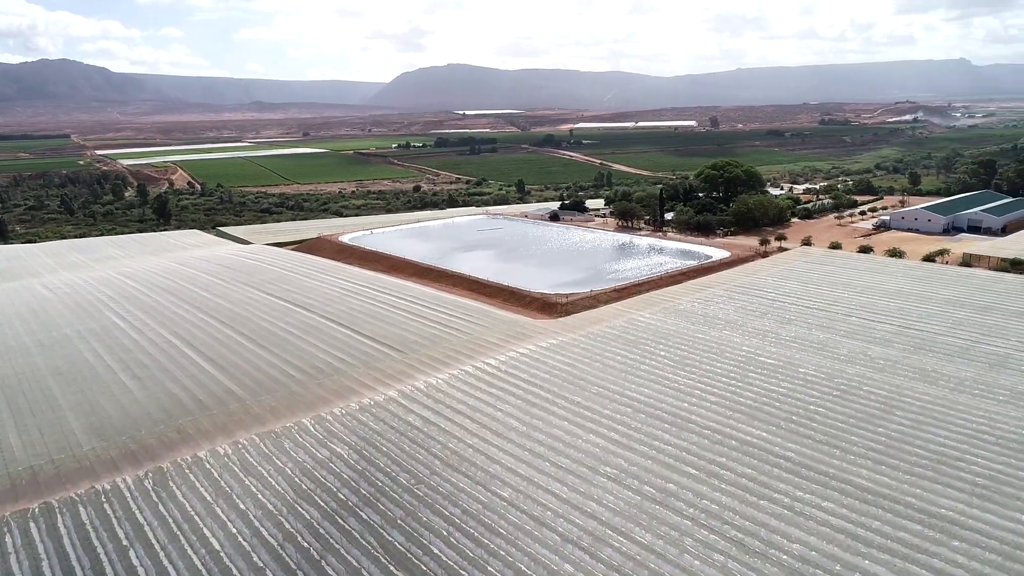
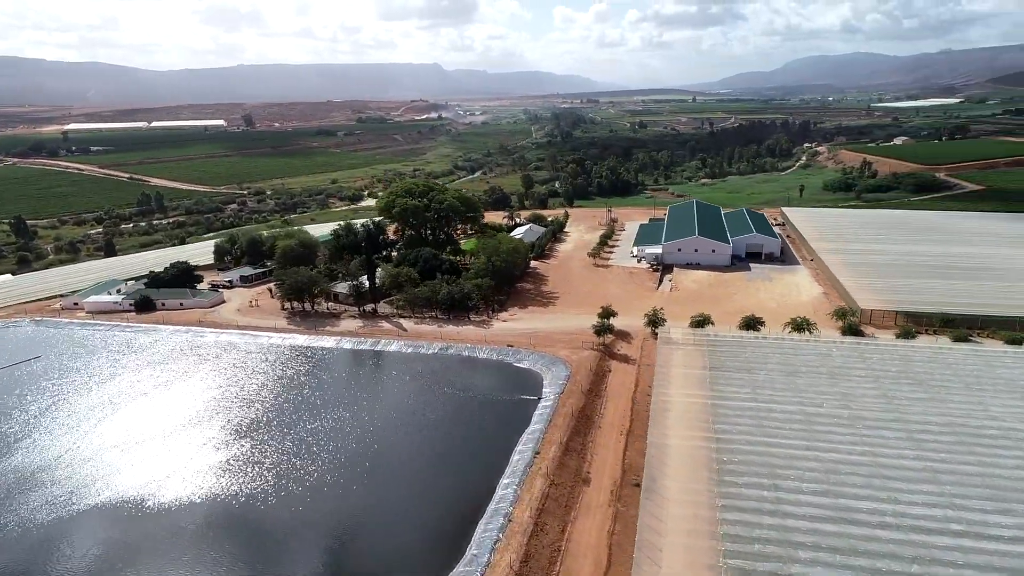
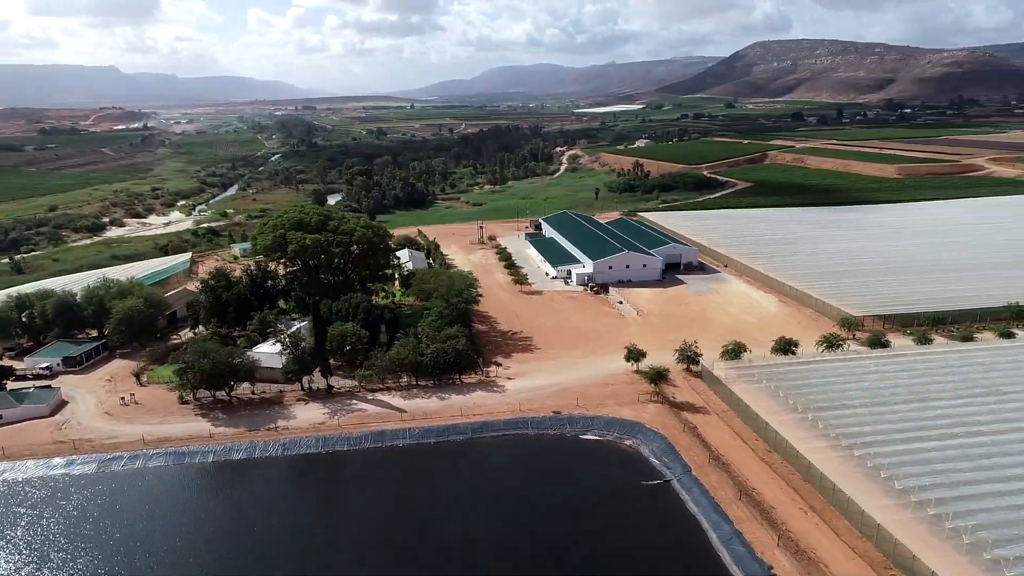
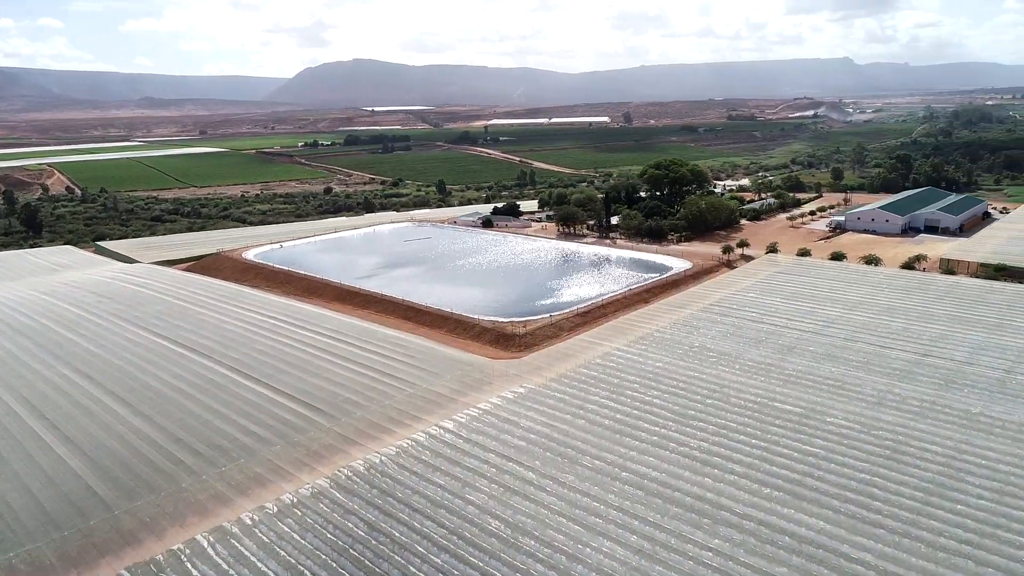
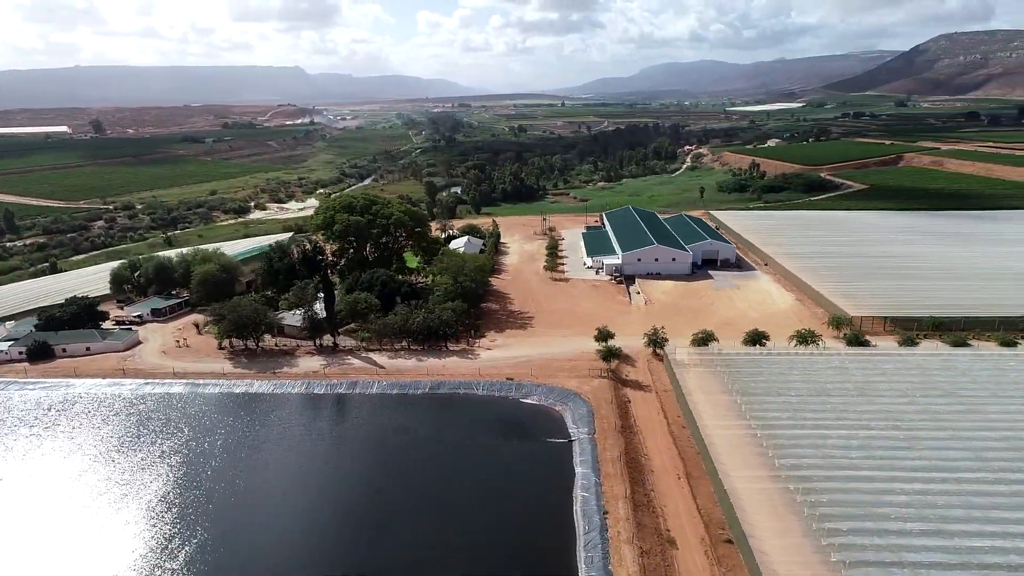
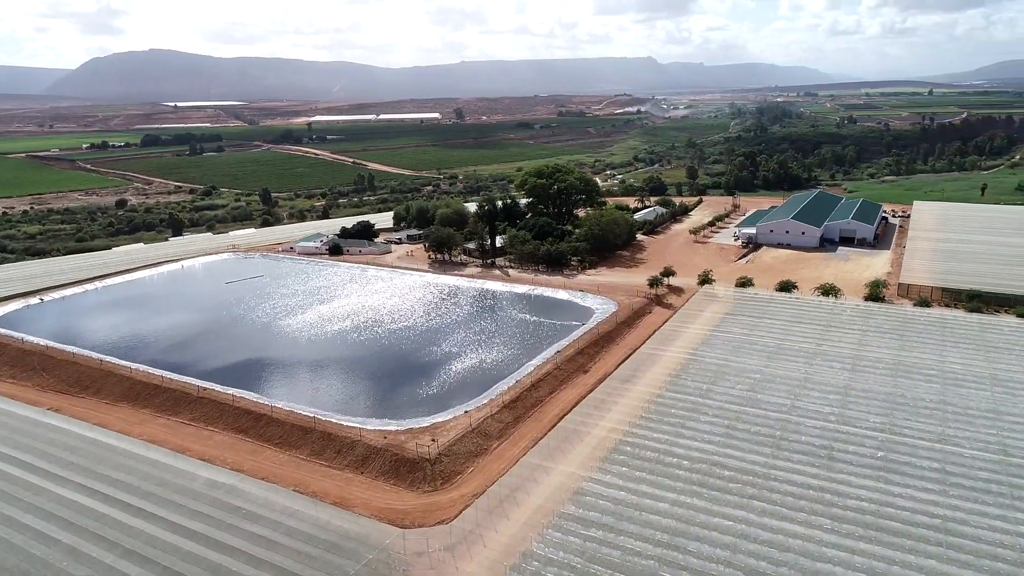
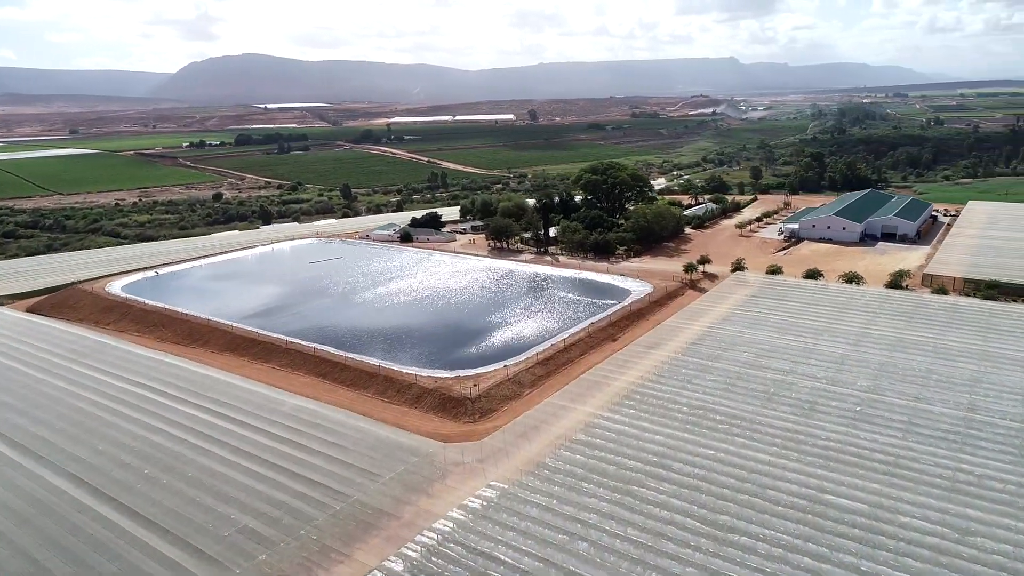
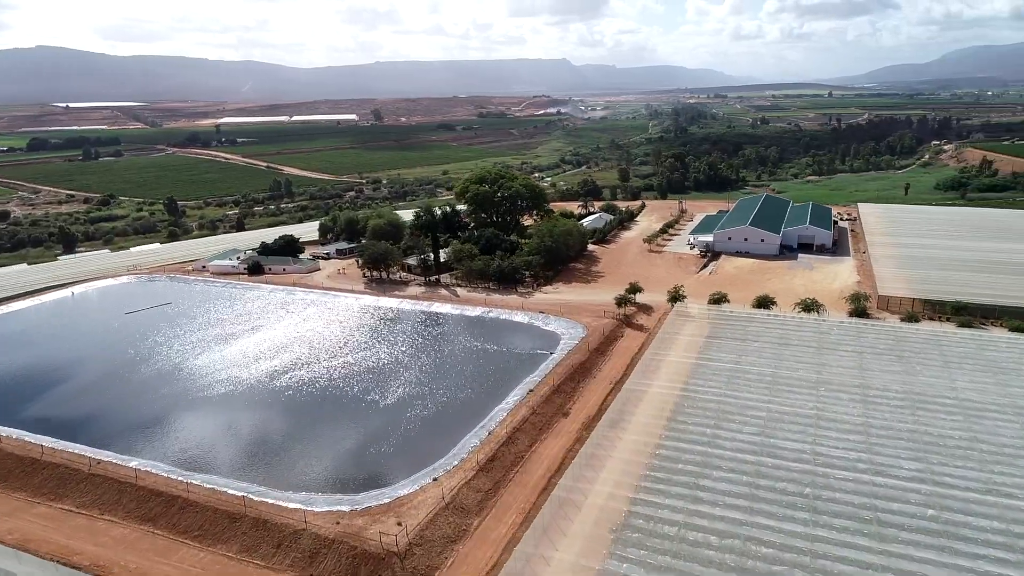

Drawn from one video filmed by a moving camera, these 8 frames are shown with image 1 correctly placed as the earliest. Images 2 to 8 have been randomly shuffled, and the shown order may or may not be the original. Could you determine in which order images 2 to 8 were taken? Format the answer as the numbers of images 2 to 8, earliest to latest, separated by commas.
4, 7, 6, 8, 2, 5, 3
